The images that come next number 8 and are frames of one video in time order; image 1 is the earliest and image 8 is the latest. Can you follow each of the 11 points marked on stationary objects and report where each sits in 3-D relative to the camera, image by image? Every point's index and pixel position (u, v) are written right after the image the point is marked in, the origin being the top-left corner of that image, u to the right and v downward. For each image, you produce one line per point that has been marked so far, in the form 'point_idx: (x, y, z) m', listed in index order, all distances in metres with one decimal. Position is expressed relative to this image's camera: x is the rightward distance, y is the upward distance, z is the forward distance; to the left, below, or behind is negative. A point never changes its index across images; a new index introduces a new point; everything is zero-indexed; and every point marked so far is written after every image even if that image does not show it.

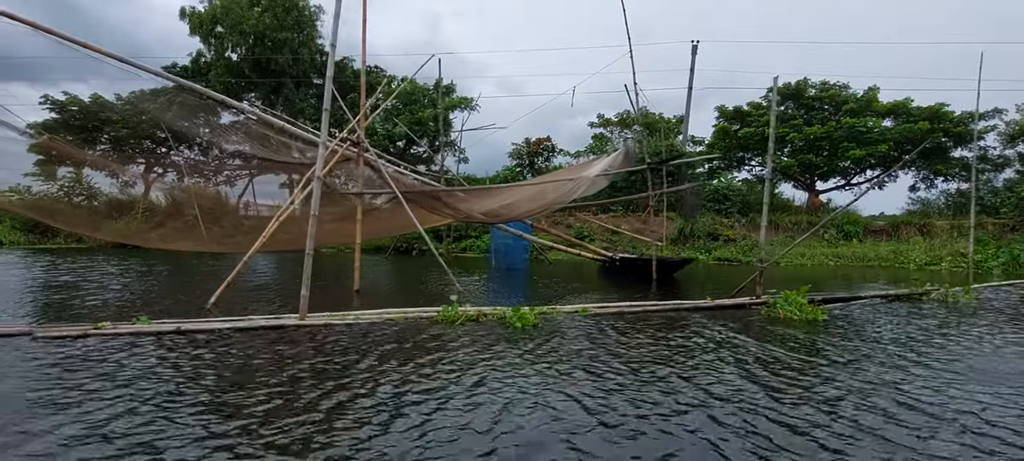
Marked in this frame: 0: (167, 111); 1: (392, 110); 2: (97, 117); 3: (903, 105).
0: (-6.1, +2.1, +8.6) m
1: (-3.5, +4.0, +16.9) m
2: (-7.0, +1.9, +8.1) m
3: (+15.2, +4.6, +18.4) m
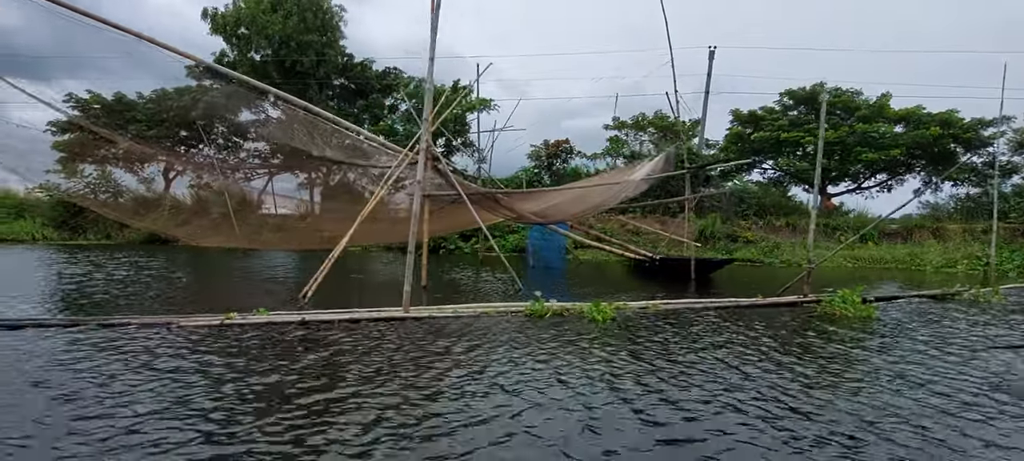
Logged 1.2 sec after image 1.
0: (-5.7, +2.1, +8.8) m
1: (-3.2, +4.1, +17.1) m
2: (-6.6, +1.9, +8.3) m
3: (+15.6, +4.5, +18.7) m
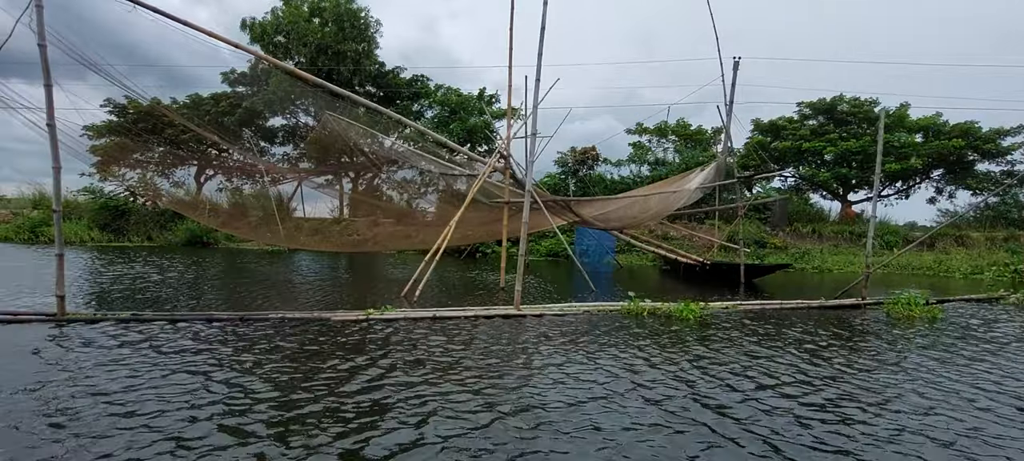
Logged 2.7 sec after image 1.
0: (-5.1, +2.1, +9.0) m
1: (-2.6, +3.9, +17.3) m
2: (-6.1, +1.9, +8.5) m
3: (+16.1, +4.2, +18.9) m
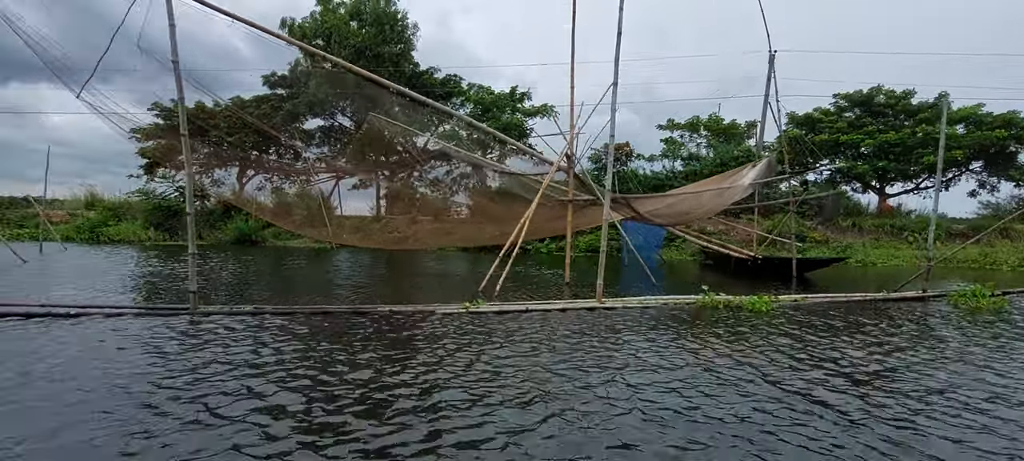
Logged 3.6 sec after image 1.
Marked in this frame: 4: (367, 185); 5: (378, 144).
0: (-4.5, +2.1, +9.3) m
1: (-1.7, +4.1, +17.5) m
2: (-5.5, +1.9, +8.9) m
3: (+17.1, +4.5, +18.5) m
4: (-3.1, +1.0, +10.5) m
5: (-2.8, +1.8, +10.1) m
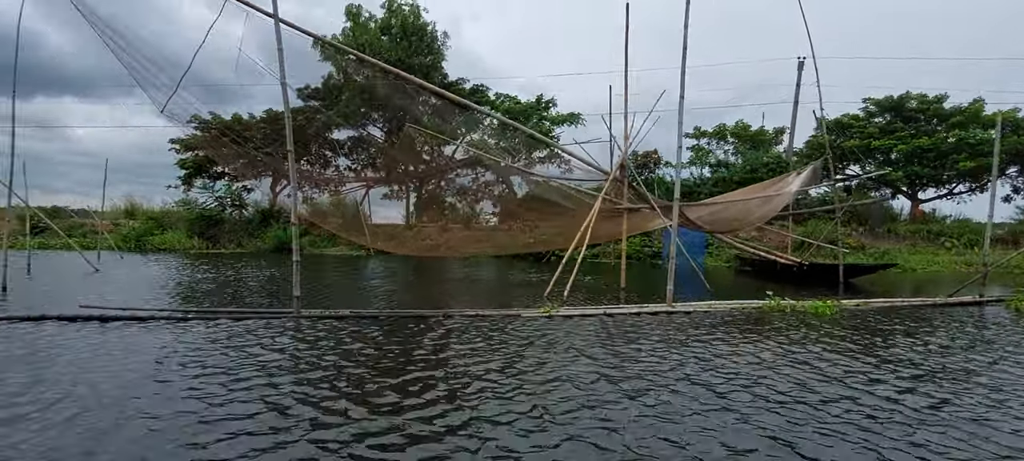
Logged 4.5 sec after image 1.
0: (-3.9, +2.0, +9.6) m
1: (-0.9, +3.8, +17.7) m
2: (-4.9, +1.8, +9.2) m
3: (+17.9, +4.3, +18.2) m
4: (-2.5, +0.8, +10.7) m
5: (-2.2, +1.6, +10.4) m
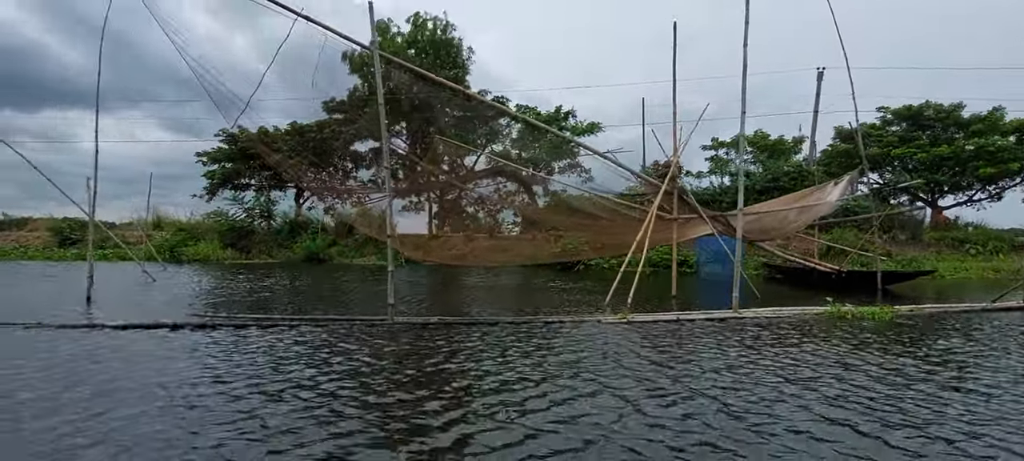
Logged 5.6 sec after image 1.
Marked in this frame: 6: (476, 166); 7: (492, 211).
0: (-3.4, +1.8, +9.8) m
1: (-0.4, +3.5, +17.9) m
2: (-4.4, +1.6, +9.4) m
3: (+18.4, +4.0, +18.3) m
4: (-2.0, +0.6, +10.9) m
5: (-1.7, +1.4, +10.5) m
6: (-0.8, +1.4, +10.7) m
7: (-0.4, +0.5, +11.1) m
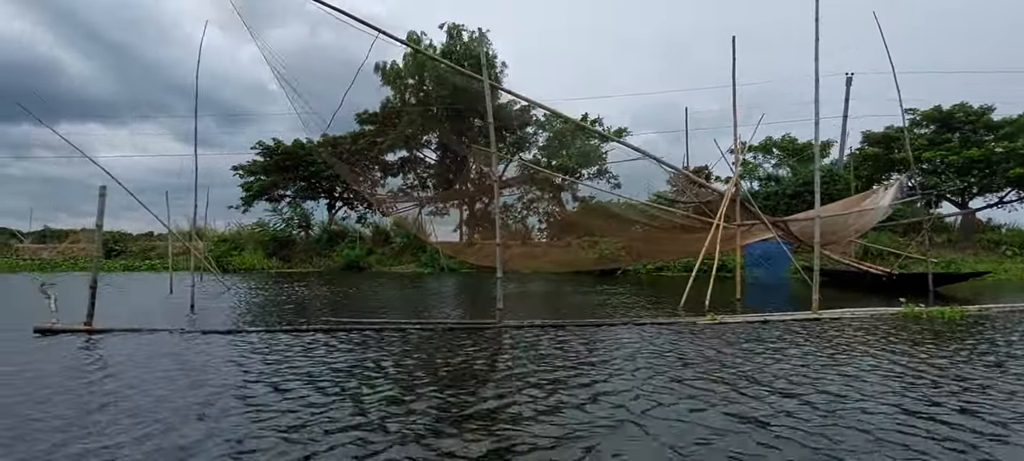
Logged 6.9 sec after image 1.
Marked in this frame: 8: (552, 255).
0: (-2.8, +1.6, +10.0) m
1: (+0.4, +3.2, +18.2) m
2: (-3.8, +1.4, +9.6) m
3: (+19.2, +4.0, +18.2) m
4: (-1.3, +0.4, +11.1) m
5: (-1.0, +1.2, +10.8) m
6: (-0.1, +1.2, +10.9) m
7: (+0.3, +0.3, +11.3) m
8: (+0.7, -0.6, +12.0) m
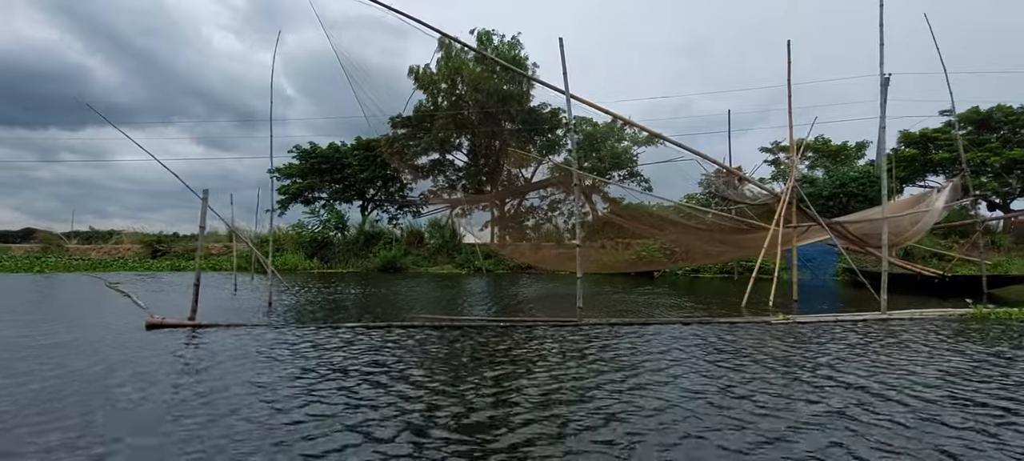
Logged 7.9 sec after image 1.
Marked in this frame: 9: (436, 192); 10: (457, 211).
0: (-2.1, +1.6, +10.2) m
1: (+1.3, +3.2, +18.3) m
2: (-3.1, +1.4, +9.9) m
3: (+20.1, +3.9, +17.8) m
4: (-0.6, +0.4, +11.3) m
5: (-0.3, +1.2, +10.9) m
6: (+0.6, +1.2, +11.0) m
7: (+1.0, +0.3, +11.4) m
8: (+1.4, -0.6, +12.1) m
9: (-1.4, +0.9, +10.8) m
10: (-1.1, +0.4, +11.1) m
